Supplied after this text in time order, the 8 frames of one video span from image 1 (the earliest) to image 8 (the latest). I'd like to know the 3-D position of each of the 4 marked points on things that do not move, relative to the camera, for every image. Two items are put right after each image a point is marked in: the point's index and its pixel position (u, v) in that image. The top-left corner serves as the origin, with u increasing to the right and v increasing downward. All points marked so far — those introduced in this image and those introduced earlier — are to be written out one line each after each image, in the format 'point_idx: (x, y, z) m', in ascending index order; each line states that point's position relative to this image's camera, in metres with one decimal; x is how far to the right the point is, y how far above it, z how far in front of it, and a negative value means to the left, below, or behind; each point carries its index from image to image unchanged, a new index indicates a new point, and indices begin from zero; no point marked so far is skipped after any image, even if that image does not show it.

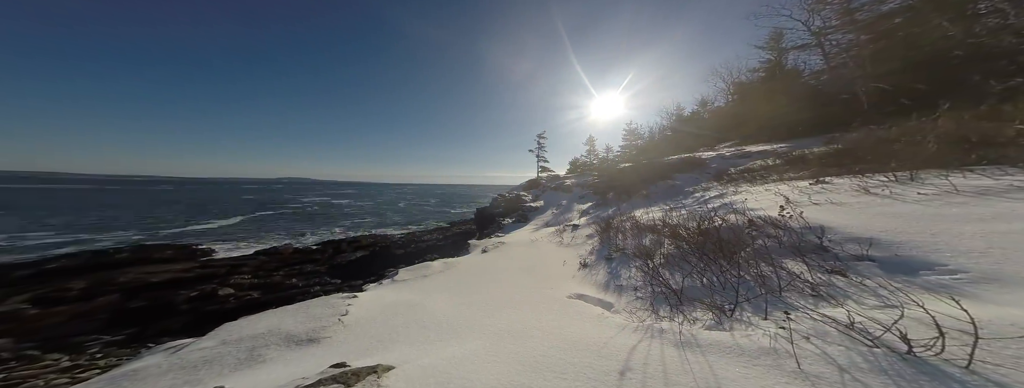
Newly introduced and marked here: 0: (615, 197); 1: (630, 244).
0: (+7.5, -0.3, +17.8) m
1: (+4.4, -1.8, +8.6) m
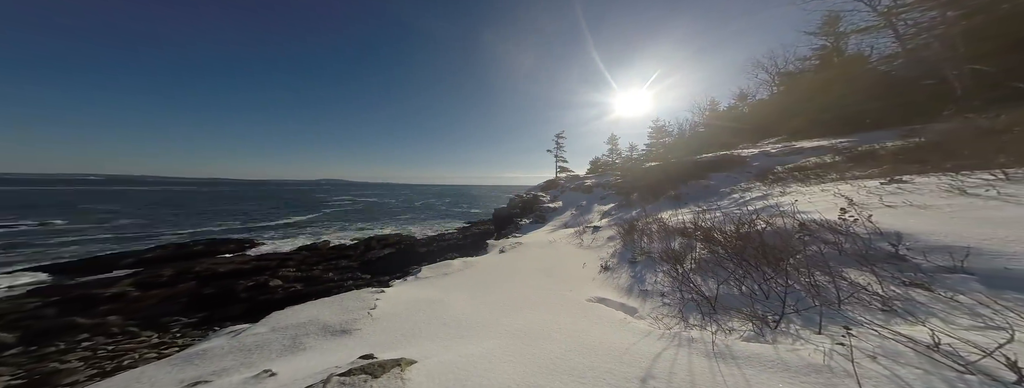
0: (+9.0, -0.3, +17.2) m
1: (+5.0, -1.8, +8.3) m
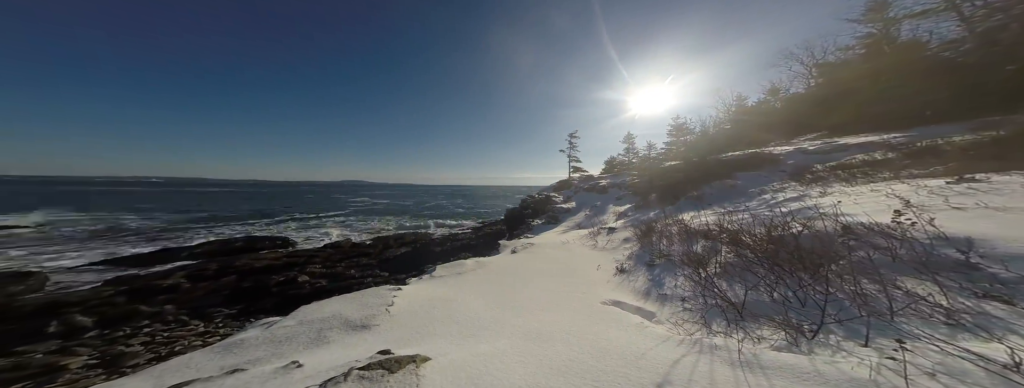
0: (+9.9, -0.4, +16.6) m
1: (+5.5, -1.9, +8.0) m
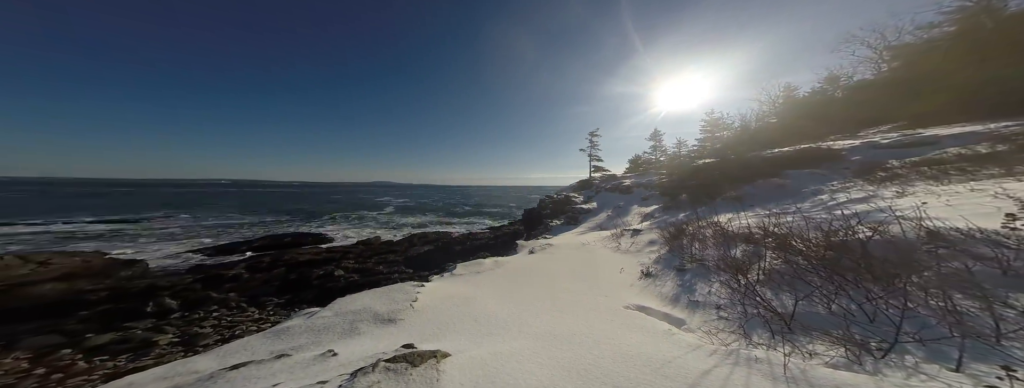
0: (+11.3, -0.4, +15.7) m
1: (+6.0, -1.9, +7.5) m
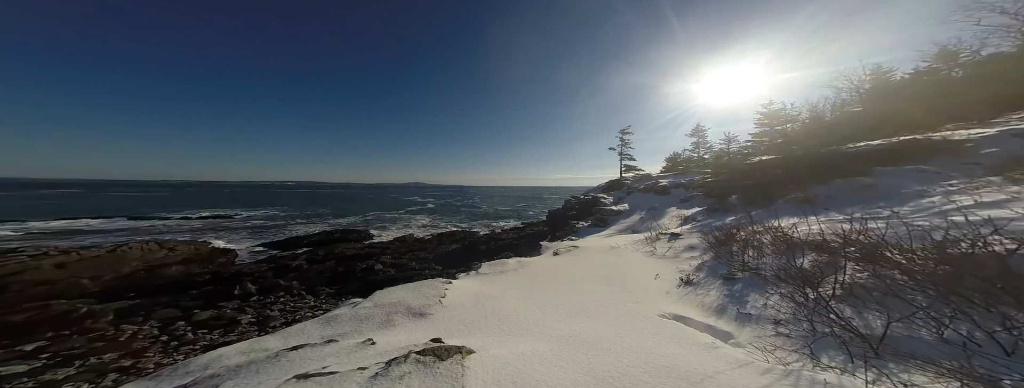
0: (+13.1, -0.4, +14.1) m
1: (+6.8, -1.8, +6.7) m
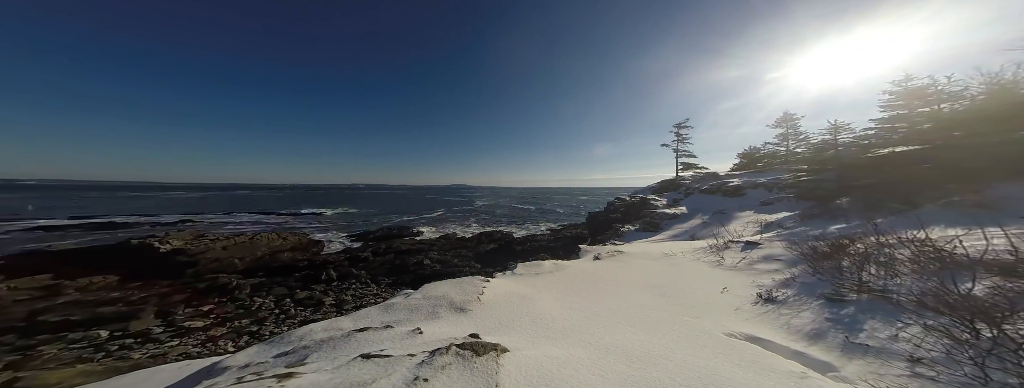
0: (+15.4, -0.5, +11.0) m
1: (+7.6, -1.7, +5.1) m
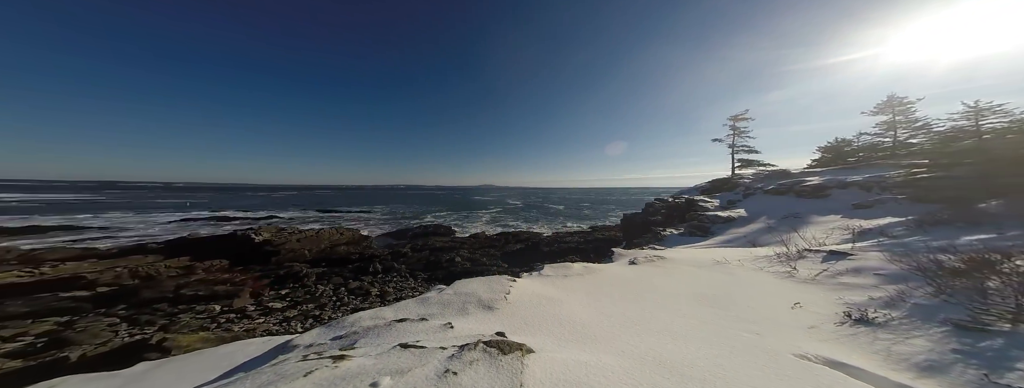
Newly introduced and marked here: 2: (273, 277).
0: (+16.6, -0.5, +8.3) m
1: (+8.0, -1.5, +3.7) m
2: (-11.4, -4.1, +11.7) m
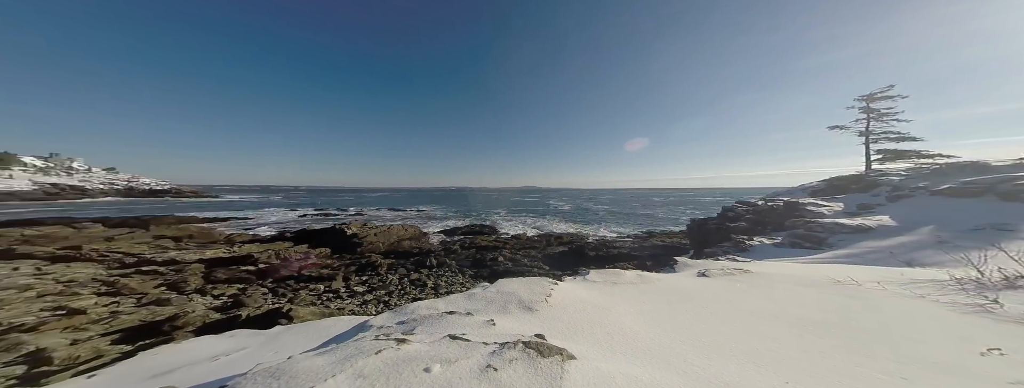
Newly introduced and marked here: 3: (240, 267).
0: (+17.6, -0.5, +3.5) m
1: (+8.1, -1.3, +1.4) m
2: (-8.5, -4.5, +14.1) m
3: (-14.6, -4.0, +13.2) m
